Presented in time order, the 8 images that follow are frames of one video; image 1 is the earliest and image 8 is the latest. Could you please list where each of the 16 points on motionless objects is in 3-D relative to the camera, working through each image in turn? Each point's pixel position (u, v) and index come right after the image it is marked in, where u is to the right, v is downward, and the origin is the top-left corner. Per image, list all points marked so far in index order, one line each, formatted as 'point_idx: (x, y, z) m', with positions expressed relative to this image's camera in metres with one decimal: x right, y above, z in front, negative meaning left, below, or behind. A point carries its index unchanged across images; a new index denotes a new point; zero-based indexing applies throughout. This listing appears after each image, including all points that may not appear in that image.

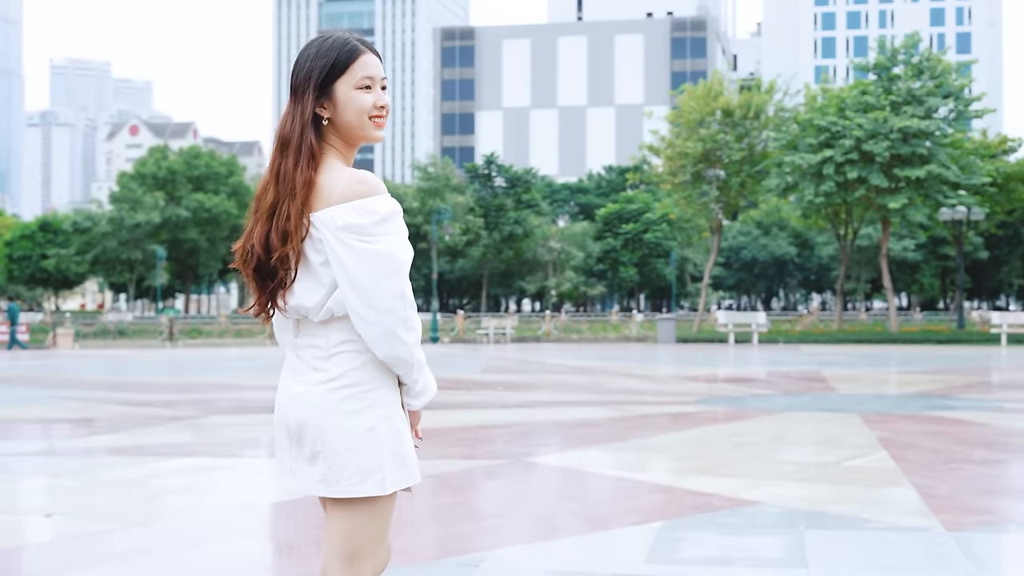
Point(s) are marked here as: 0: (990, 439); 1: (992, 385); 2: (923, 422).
0: (+2.4, -0.8, +8.0) m
1: (+4.2, -0.9, +14.0) m
2: (+2.3, -0.8, +9.0) m
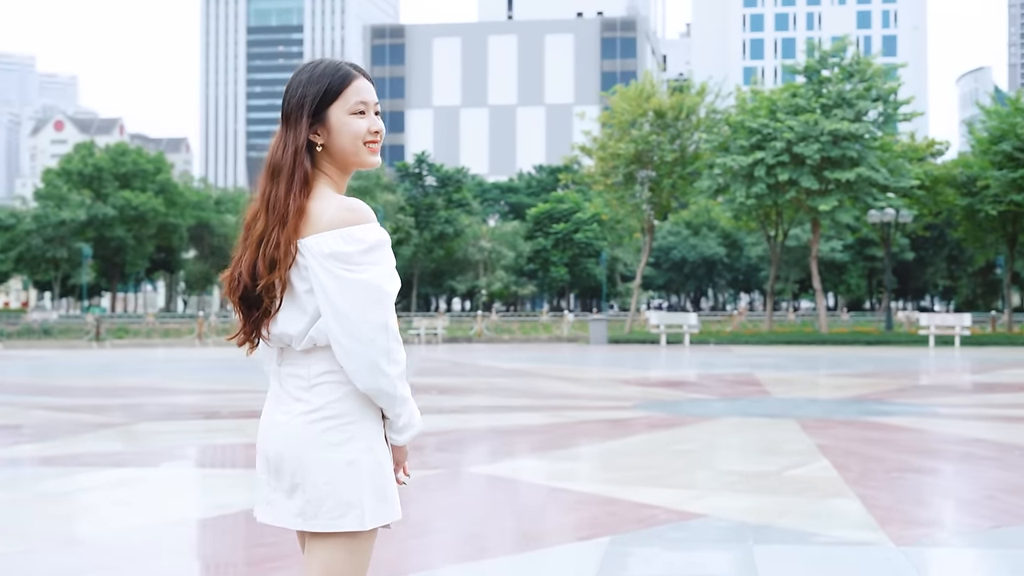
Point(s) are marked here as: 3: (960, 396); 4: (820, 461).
0: (+2.1, -0.8, +8.0) m
1: (+3.6, -0.9, +14.0) m
2: (+2.0, -0.8, +9.0) m
3: (+3.5, -0.9, +12.5) m
4: (+1.4, -0.8, +7.2) m
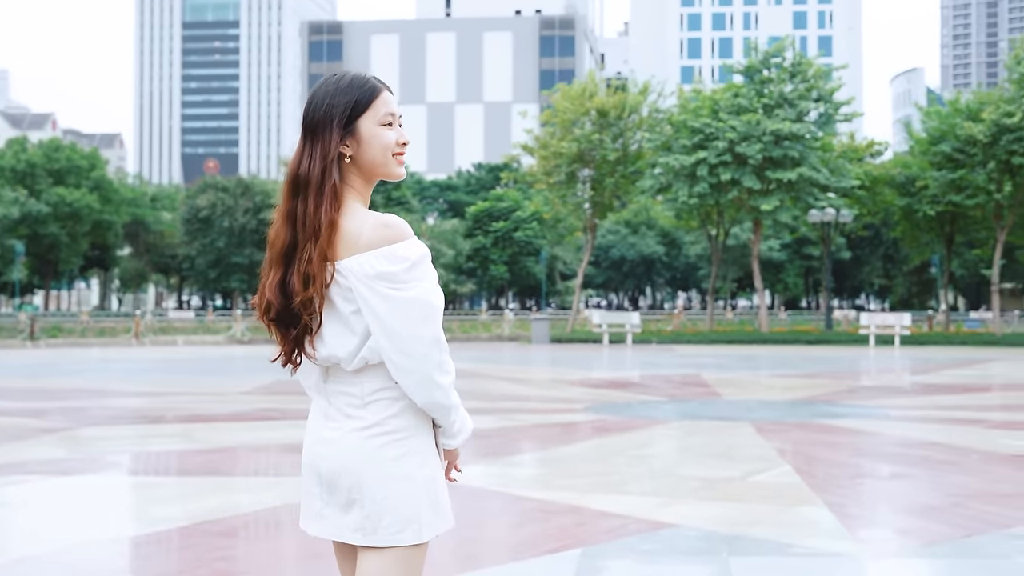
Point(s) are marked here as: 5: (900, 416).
0: (+1.9, -0.8, +7.9) m
1: (+3.2, -0.9, +14.0) m
2: (+1.7, -0.8, +8.9) m
3: (+3.1, -0.9, +12.5) m
4: (+1.2, -0.8, +7.1) m
5: (+2.5, -0.8, +10.1) m
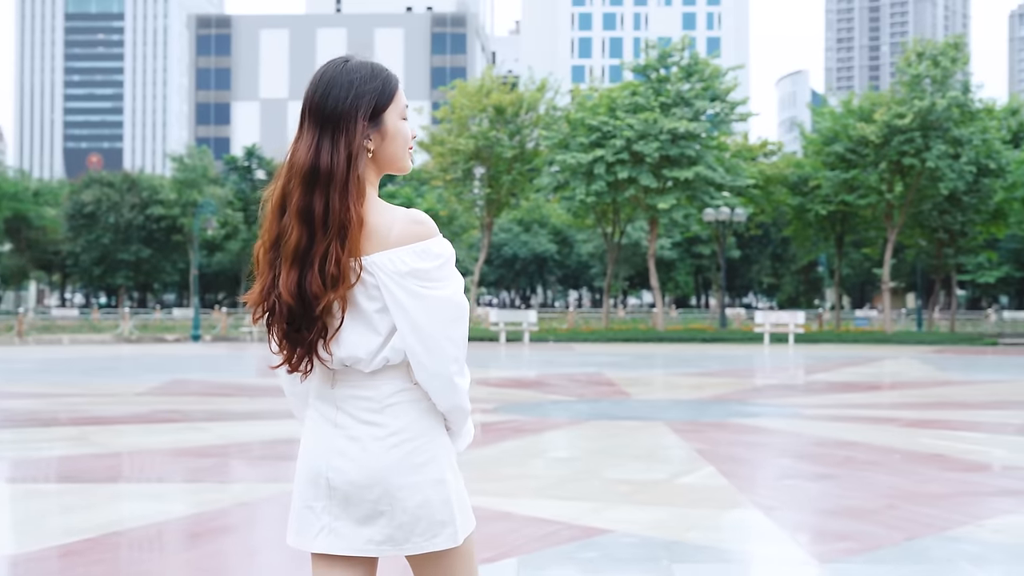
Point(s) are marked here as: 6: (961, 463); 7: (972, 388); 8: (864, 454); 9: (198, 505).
0: (+1.5, -0.8, +7.8) m
1: (+2.3, -0.9, +14.0) m
2: (+1.2, -0.8, +8.8) m
3: (+2.4, -0.9, +12.5) m
4: (+0.8, -0.8, +7.0) m
5: (+1.9, -0.8, +10.1) m
6: (+2.0, -0.8, +7.2) m
7: (+4.0, -0.9, +13.6) m
8: (+1.7, -0.8, +7.6) m
9: (-1.2, -0.8, +6.0) m
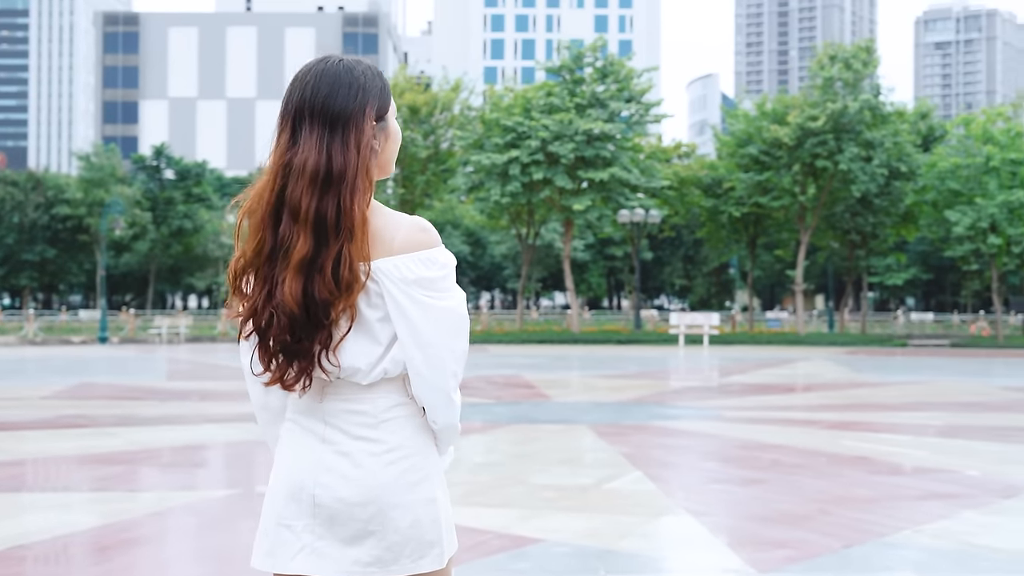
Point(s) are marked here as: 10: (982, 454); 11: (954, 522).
0: (+1.1, -0.8, +7.7) m
1: (+1.6, -0.9, +13.9) m
2: (+0.8, -0.8, +8.7) m
3: (+1.7, -0.9, +12.4) m
4: (+0.5, -0.8, +6.9) m
5: (+1.4, -0.8, +10.0) m
6: (+1.7, -0.8, +7.1) m
7: (+3.3, -0.9, +13.6) m
8: (+1.3, -0.8, +7.4) m
9: (-1.5, -0.8, +5.8) m
10: (+2.3, -0.8, +7.8) m
11: (+1.5, -0.8, +5.4) m
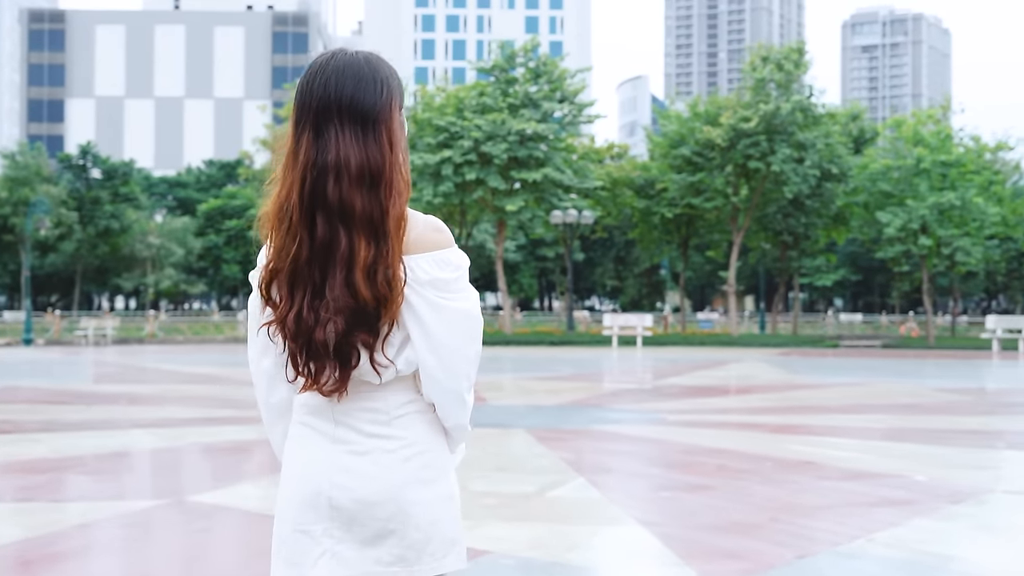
0: (+0.8, -0.8, +7.6) m
1: (+1.0, -0.9, +13.8) m
2: (+0.4, -0.8, +8.5) m
3: (+1.2, -0.9, +12.3) m
4: (+0.2, -0.8, +6.7) m
5: (+1.0, -0.8, +9.8) m
6: (+1.4, -0.8, +7.0) m
7: (+2.7, -0.9, +13.5) m
8: (+1.0, -0.8, +7.3) m
9: (-1.7, -0.8, +5.5) m
10: (+2.0, -0.8, +7.8) m
11: (+1.3, -0.8, +5.3) m
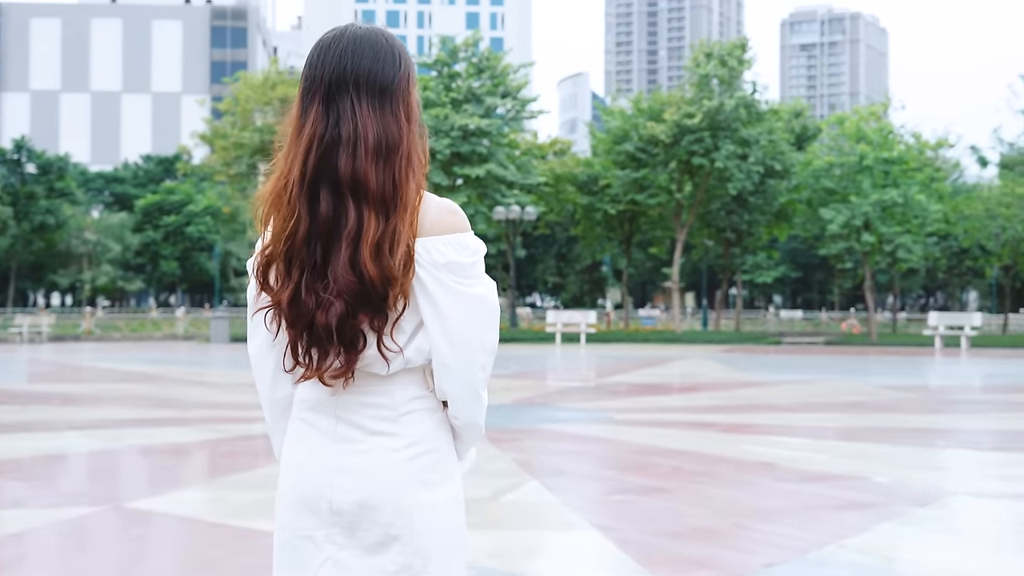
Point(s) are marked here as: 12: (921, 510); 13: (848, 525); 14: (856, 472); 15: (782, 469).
0: (+0.5, -0.8, +7.4) m
1: (+0.5, -0.9, +13.6) m
2: (+0.2, -0.8, +8.3) m
3: (+0.8, -0.9, +12.1) m
4: (0.0, -0.8, +6.5) m
5: (+0.7, -0.8, +9.6) m
6: (+1.2, -0.8, +6.8) m
7: (+2.2, -0.9, +13.4) m
8: (+0.8, -0.8, +7.1) m
9: (-1.8, -0.8, +5.2) m
10: (+1.8, -0.8, +7.6) m
11: (+1.2, -0.8, +5.1) m
12: (+1.5, -0.8, +5.8) m
13: (+1.1, -0.8, +5.3) m
14: (+1.5, -0.8, +6.8) m
15: (+1.2, -0.8, +6.9) m
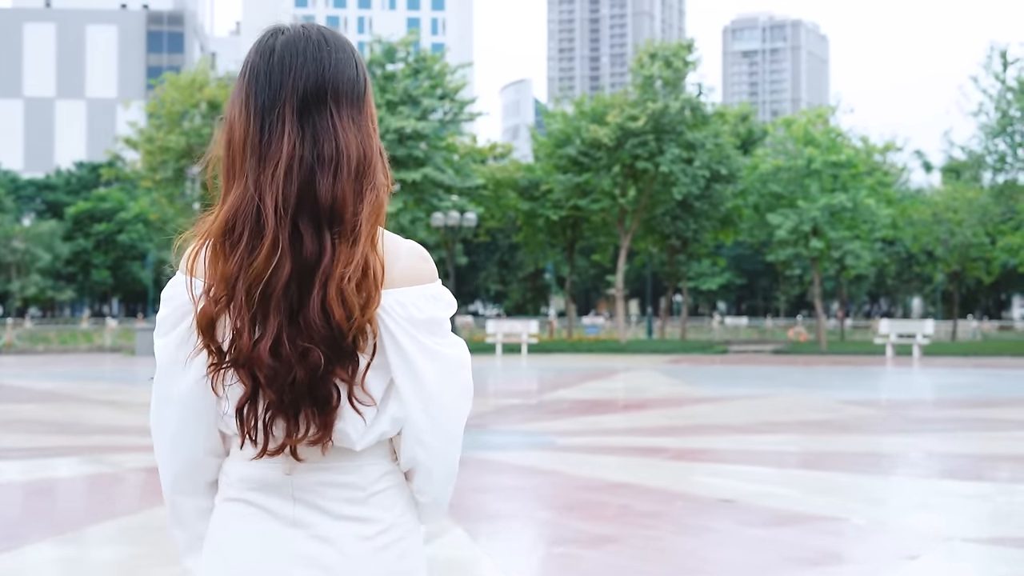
0: (+0.2, -0.8, +6.4) m
1: (0.0, -1.0, +12.7) m
2: (-0.2, -0.9, +7.4) m
3: (+0.3, -0.9, +11.1) m
4: (-0.2, -0.8, +5.5) m
5: (+0.3, -0.9, +8.7) m
6: (+0.9, -0.8, +5.9) m
7: (+1.7, -0.9, +12.5) m
8: (+0.5, -0.8, +6.2) m
9: (-2.1, -0.9, +4.2) m
10: (+1.5, -0.9, +6.7) m
11: (+0.9, -0.8, +4.2) m
12: (+1.2, -0.9, +4.9) m
13: (+0.9, -0.8, +4.4) m
14: (+1.2, -0.8, +5.9) m
15: (+0.9, -0.8, +6.0) m
